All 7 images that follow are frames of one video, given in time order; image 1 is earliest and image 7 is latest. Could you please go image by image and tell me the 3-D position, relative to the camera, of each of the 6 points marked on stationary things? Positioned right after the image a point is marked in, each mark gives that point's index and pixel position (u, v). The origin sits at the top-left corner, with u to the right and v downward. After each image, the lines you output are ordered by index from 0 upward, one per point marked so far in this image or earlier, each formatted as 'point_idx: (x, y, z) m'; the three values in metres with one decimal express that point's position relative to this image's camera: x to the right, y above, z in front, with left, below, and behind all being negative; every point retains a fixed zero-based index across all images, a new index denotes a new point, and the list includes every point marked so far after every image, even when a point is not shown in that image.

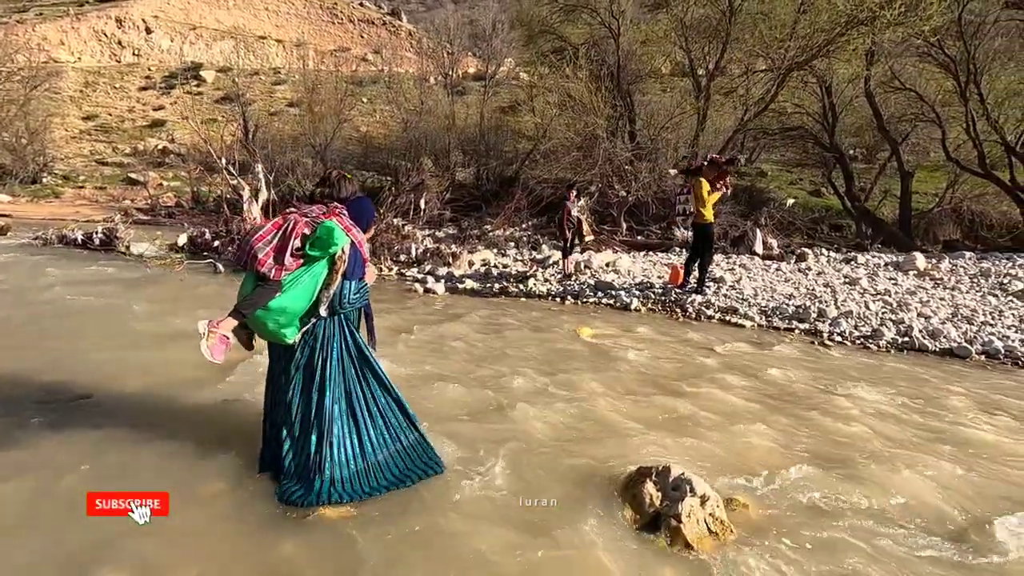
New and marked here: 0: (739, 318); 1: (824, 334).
0: (+2.6, -0.4, +8.3) m
1: (+3.3, -0.5, +7.7) m
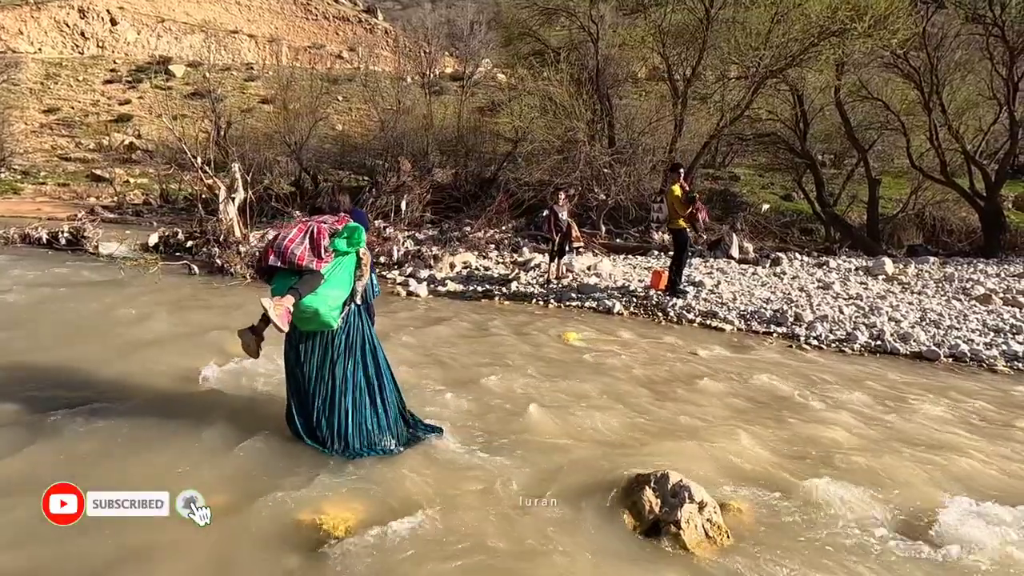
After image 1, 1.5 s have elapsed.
0: (+2.4, -0.4, +8.6) m
1: (+3.2, -0.6, +8.0) m
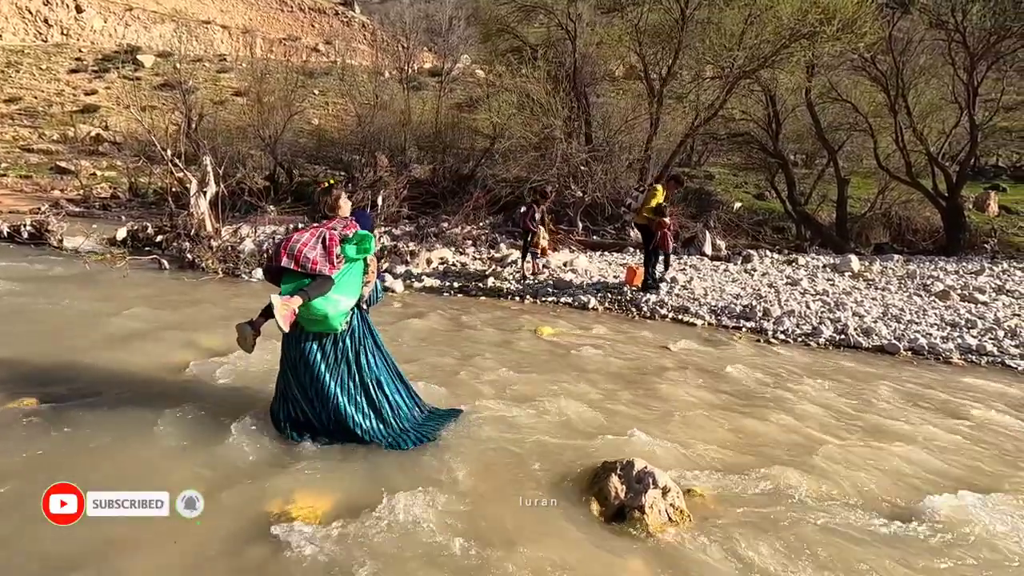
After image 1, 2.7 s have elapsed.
0: (+2.2, -0.4, +8.8) m
1: (+3.0, -0.5, +8.3) m
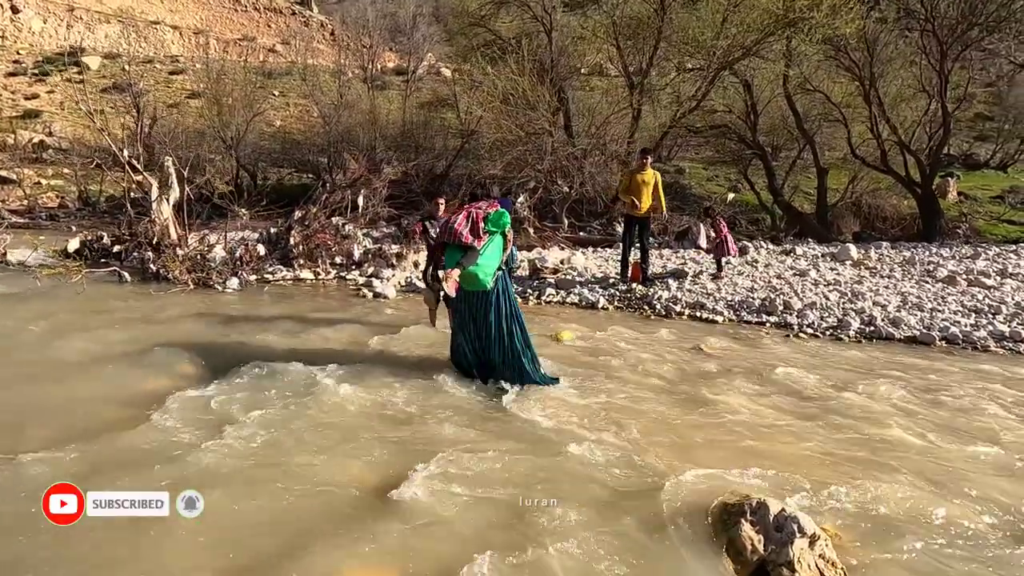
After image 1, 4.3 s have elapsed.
0: (+2.2, -0.3, +8.4) m
1: (+3.0, -0.4, +7.9) m
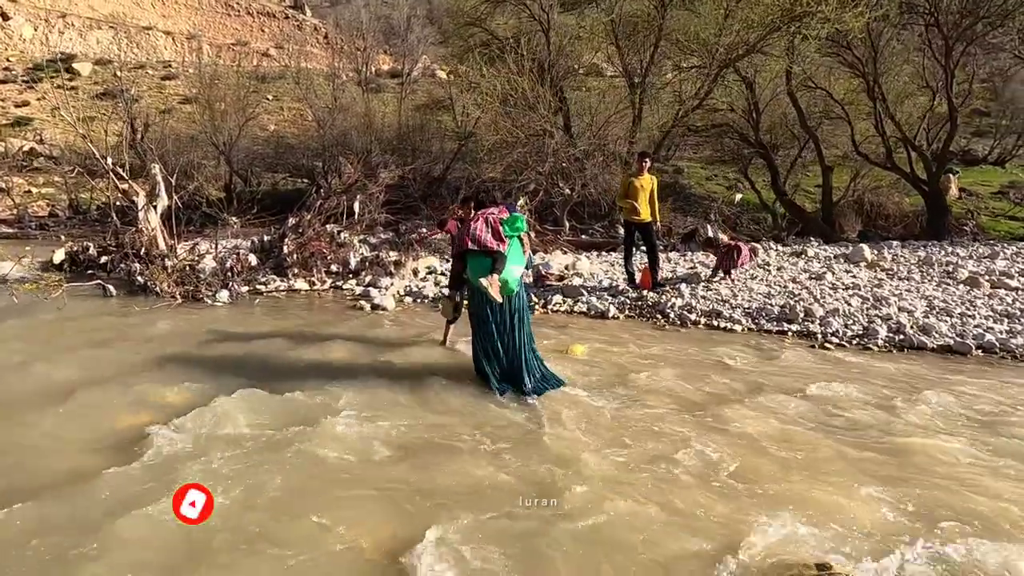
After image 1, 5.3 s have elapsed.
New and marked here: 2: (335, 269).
0: (+2.3, -0.4, +8.0) m
1: (+3.1, -0.5, +7.5) m
2: (-2.7, +0.3, +11.5) m
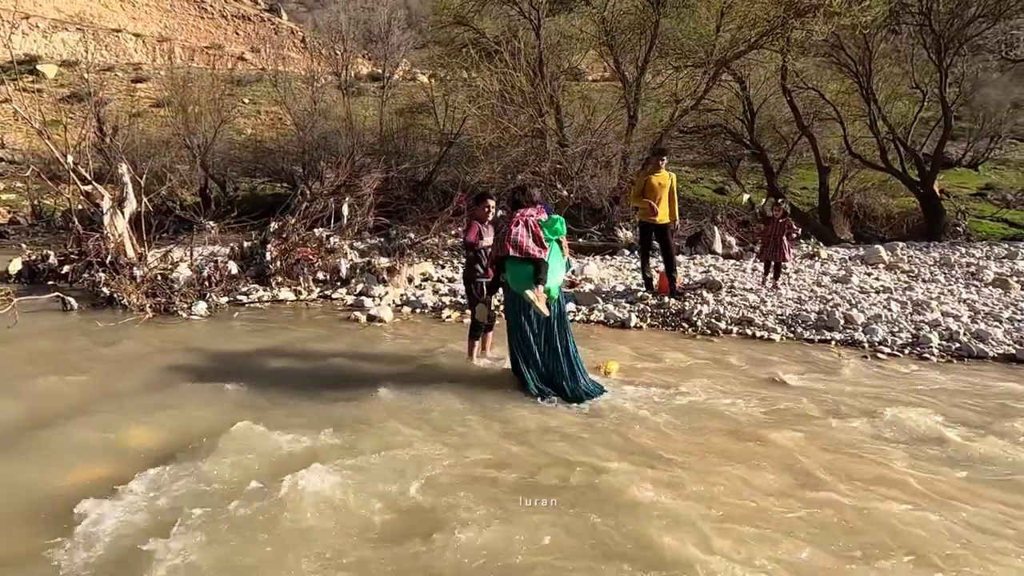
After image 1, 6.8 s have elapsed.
0: (+2.4, -0.4, +7.4) m
1: (+3.2, -0.5, +6.9) m
2: (-2.7, +0.2, +10.7) m
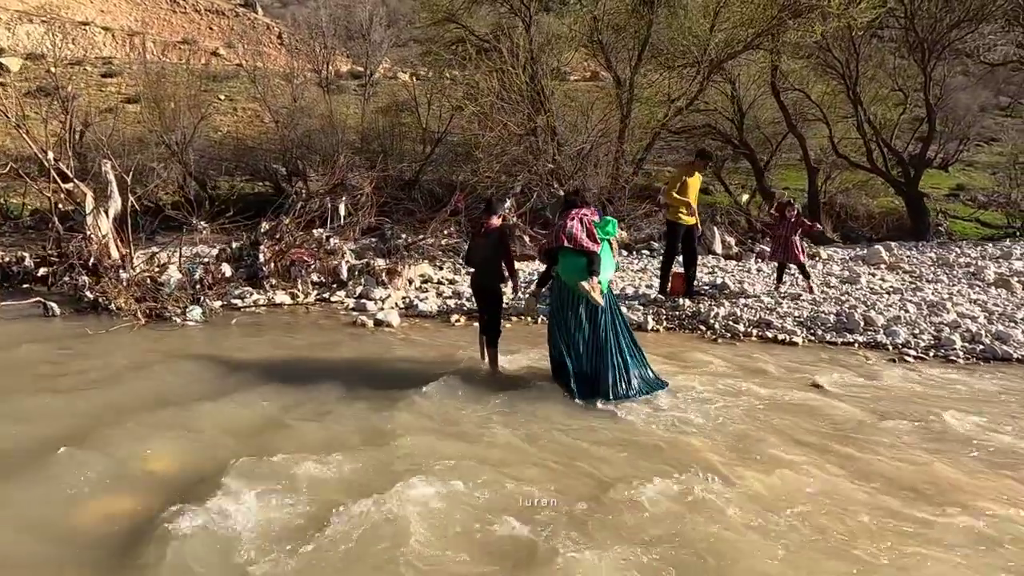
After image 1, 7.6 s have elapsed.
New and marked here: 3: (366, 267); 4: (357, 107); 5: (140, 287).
0: (+2.5, -0.4, +7.3) m
1: (+3.3, -0.5, +6.8) m
2: (-2.7, +0.1, +10.4) m
3: (-2.1, +0.3, +10.5) m
4: (-3.9, +4.8, +19.5) m
5: (-4.6, 0.0, +9.3) m
